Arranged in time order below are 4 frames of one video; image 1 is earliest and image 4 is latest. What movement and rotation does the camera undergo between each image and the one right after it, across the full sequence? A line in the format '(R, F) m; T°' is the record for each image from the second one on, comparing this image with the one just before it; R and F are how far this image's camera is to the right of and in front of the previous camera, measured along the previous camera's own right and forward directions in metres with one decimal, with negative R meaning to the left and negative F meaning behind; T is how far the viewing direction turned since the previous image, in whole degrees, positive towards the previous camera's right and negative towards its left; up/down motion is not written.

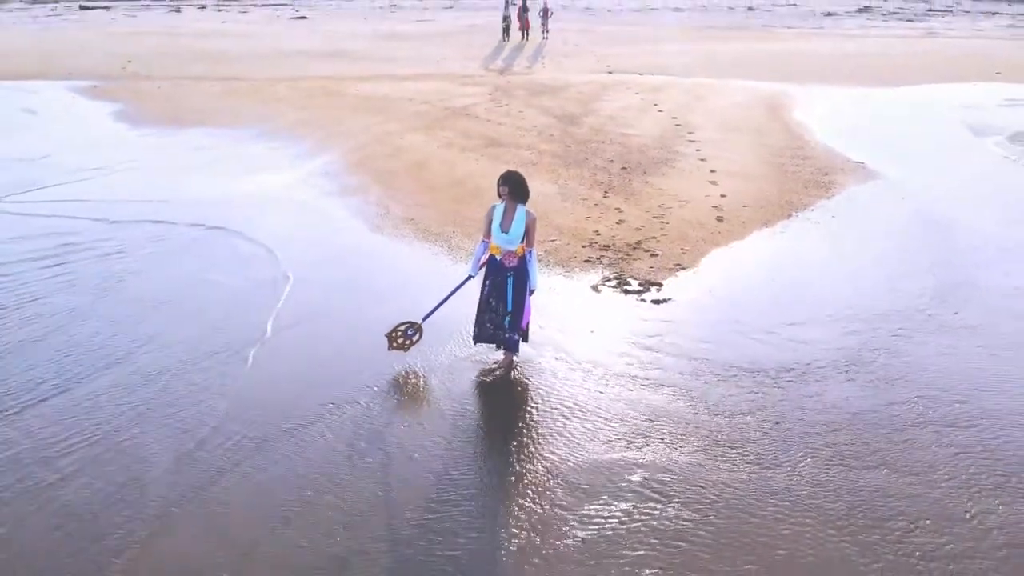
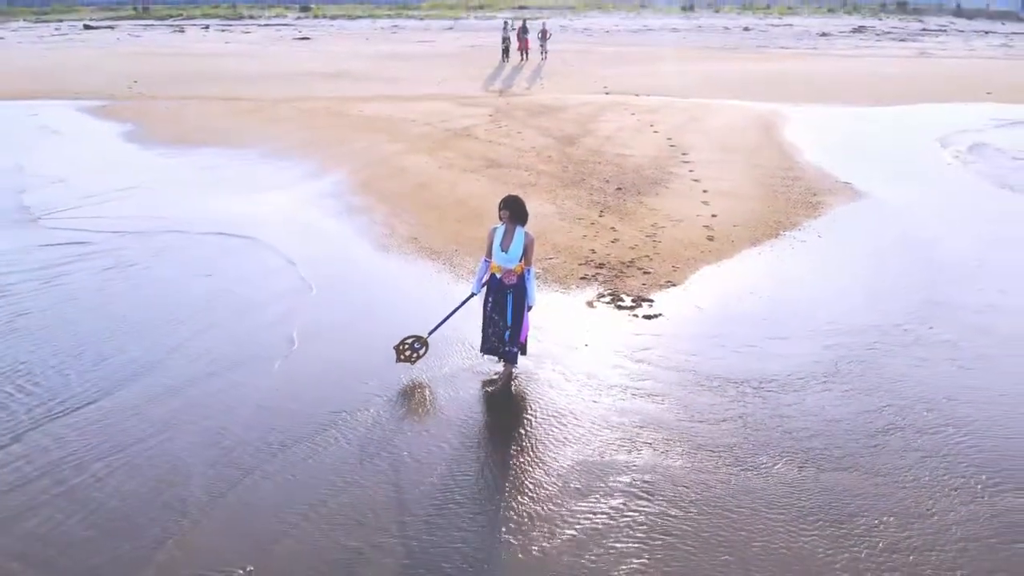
(0.0, -0.4) m; 0°
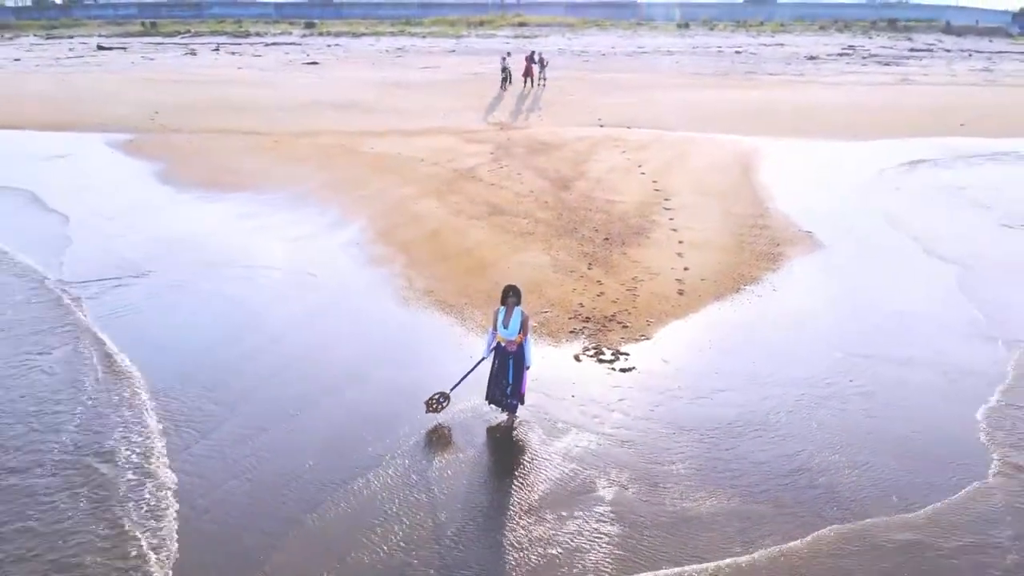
(0.0, -1.5) m; 0°
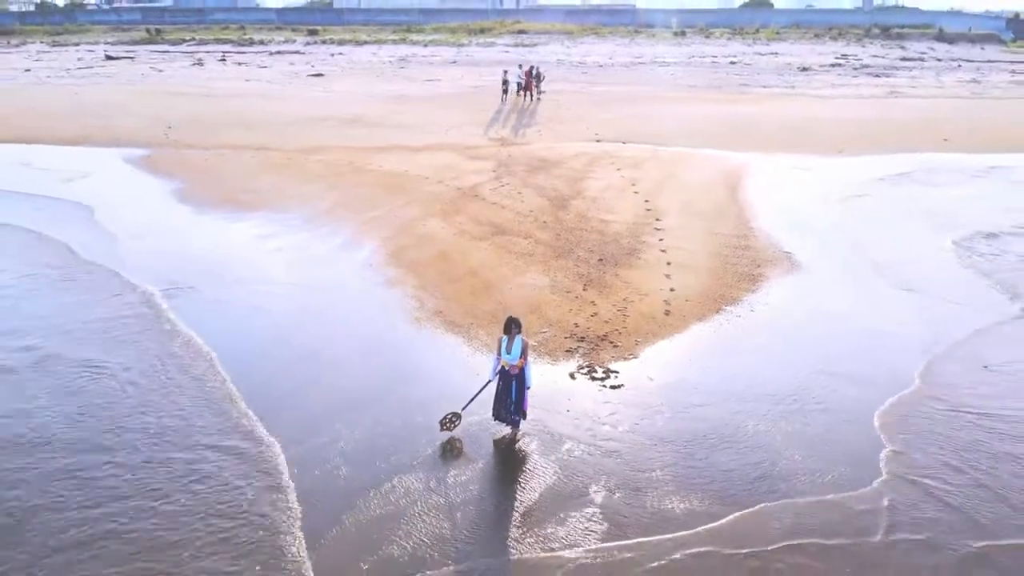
(0.0, -1.0) m; 0°
